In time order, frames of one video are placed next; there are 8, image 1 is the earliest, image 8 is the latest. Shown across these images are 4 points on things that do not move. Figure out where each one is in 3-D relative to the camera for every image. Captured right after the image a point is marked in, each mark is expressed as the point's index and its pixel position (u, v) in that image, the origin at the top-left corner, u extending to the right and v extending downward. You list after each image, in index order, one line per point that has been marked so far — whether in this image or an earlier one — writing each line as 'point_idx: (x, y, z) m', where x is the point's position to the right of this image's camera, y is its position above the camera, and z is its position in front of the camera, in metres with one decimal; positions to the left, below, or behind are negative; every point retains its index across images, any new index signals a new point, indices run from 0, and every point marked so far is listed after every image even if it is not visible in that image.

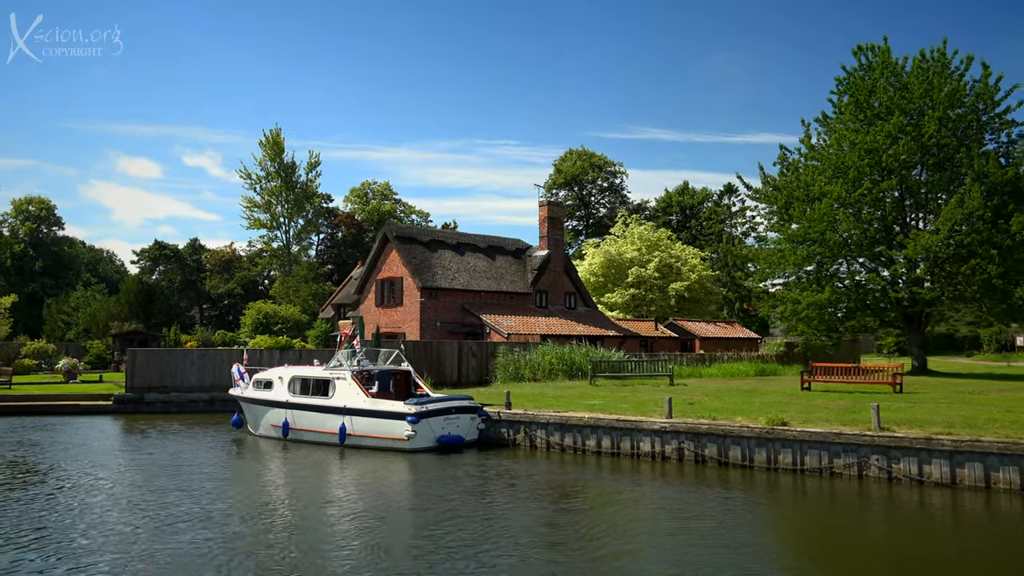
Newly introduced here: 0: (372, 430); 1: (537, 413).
0: (-2.7, -2.8, +19.5) m
1: (+0.5, -2.5, +19.6) m
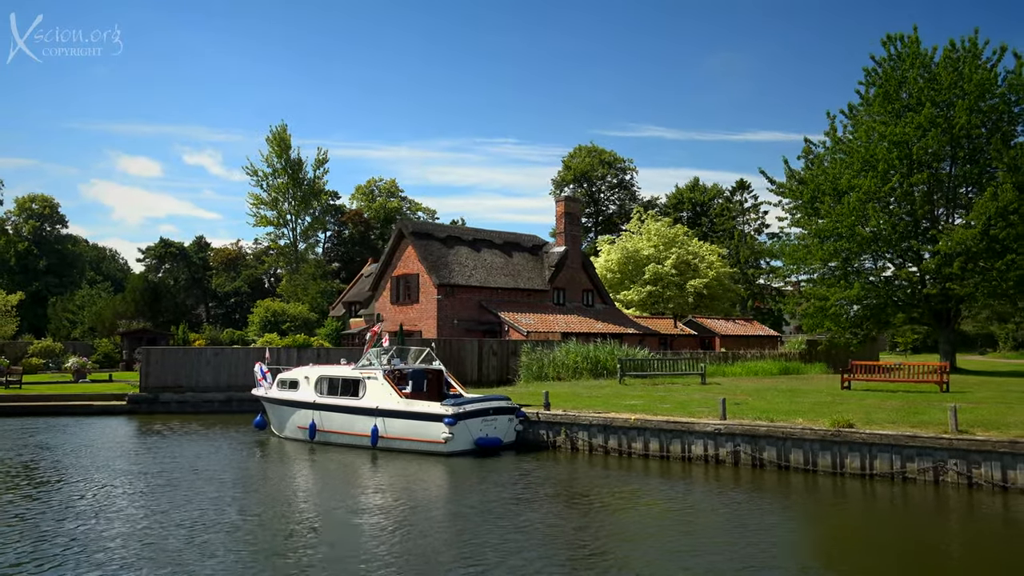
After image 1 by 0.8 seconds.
0: (-1.9, -2.7, +18.7) m
1: (+1.3, -2.4, +18.7) m
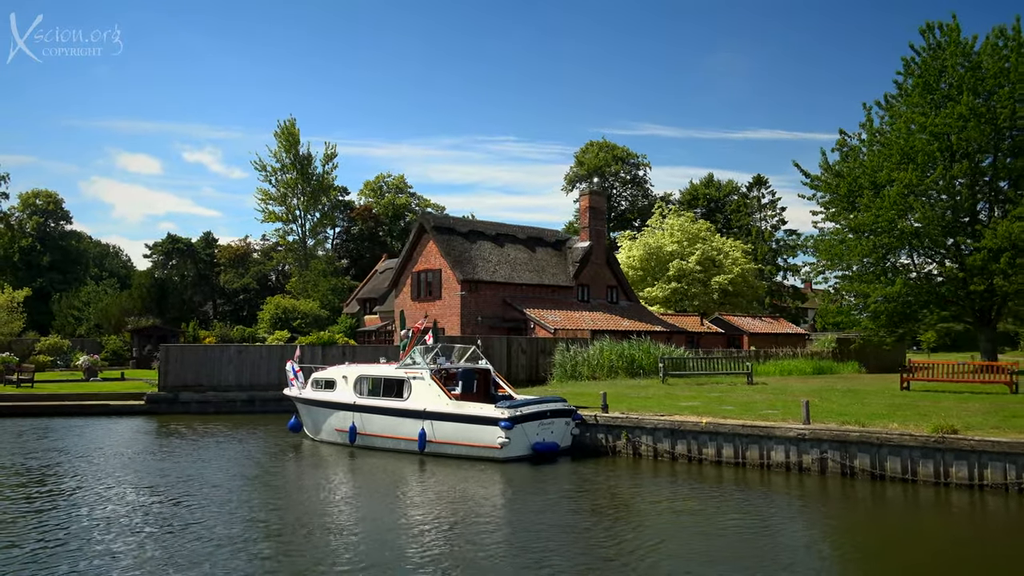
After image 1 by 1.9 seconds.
0: (-0.9, -2.6, +17.4) m
1: (+2.3, -2.3, +17.5) m
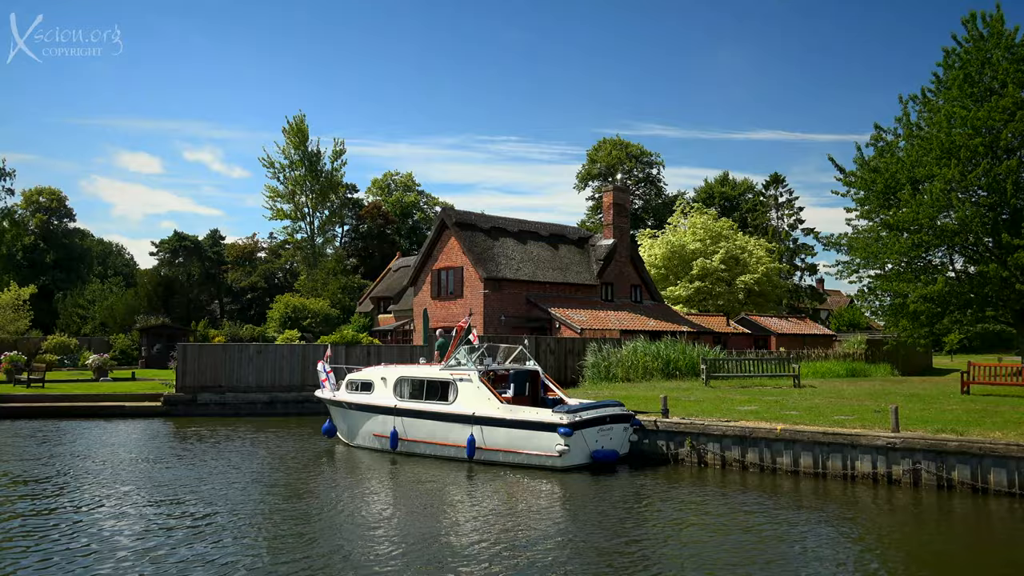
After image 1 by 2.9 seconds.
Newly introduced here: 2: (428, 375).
0: (0.0, -2.5, +16.3) m
1: (+3.2, -2.2, +16.3) m
2: (-1.5, -1.5, +17.6) m
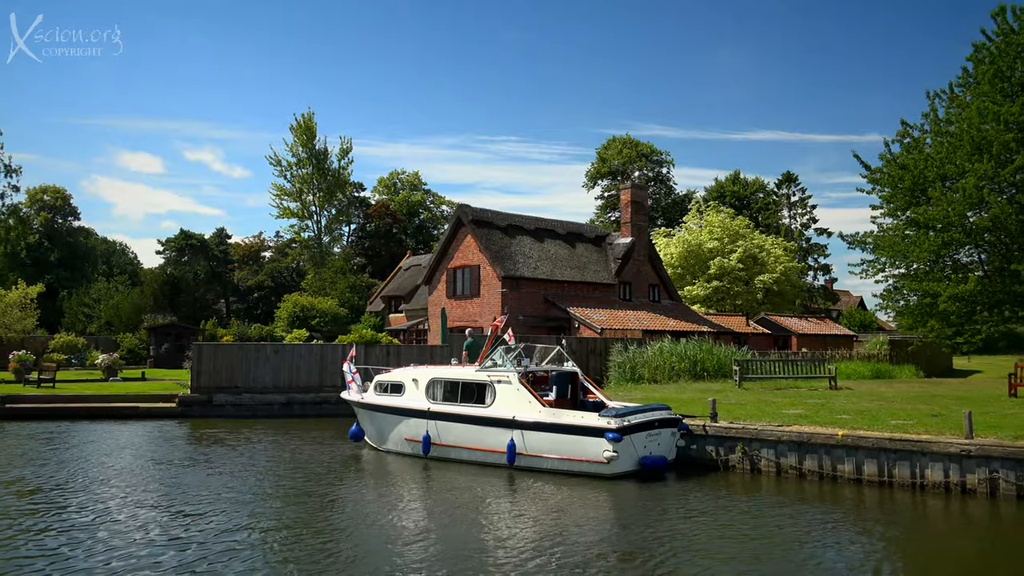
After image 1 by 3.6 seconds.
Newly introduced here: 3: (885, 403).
0: (+0.6, -2.5, +15.5) m
1: (+3.9, -2.2, +15.5) m
2: (-0.8, -1.5, +16.8) m
3: (+7.3, -2.3, +19.6) m
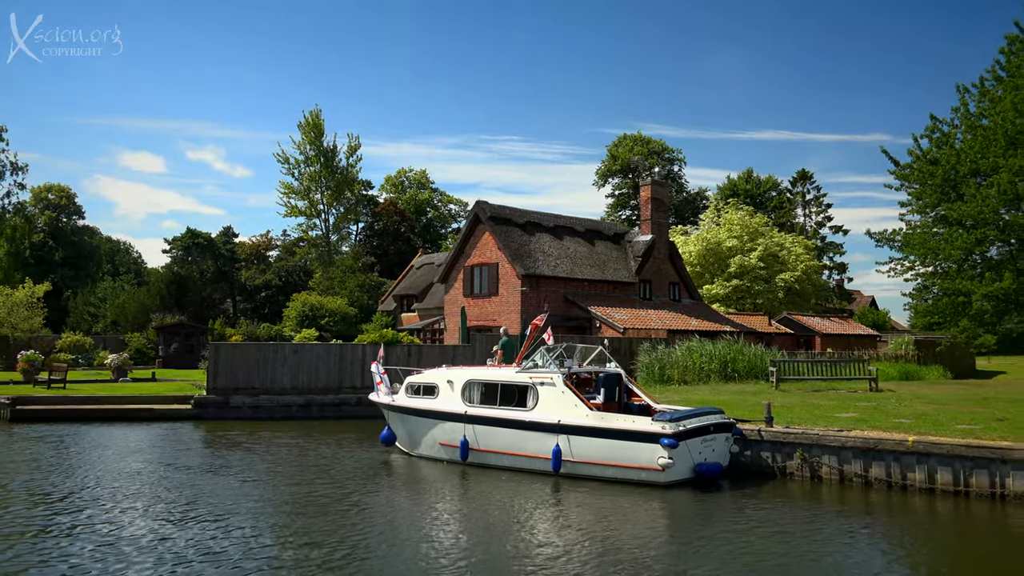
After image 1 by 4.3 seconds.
0: (+1.3, -2.4, +14.6) m
1: (+4.5, -2.1, +14.6) m
2: (-0.2, -1.4, +15.9) m
3: (+8.0, -2.2, +18.7) m
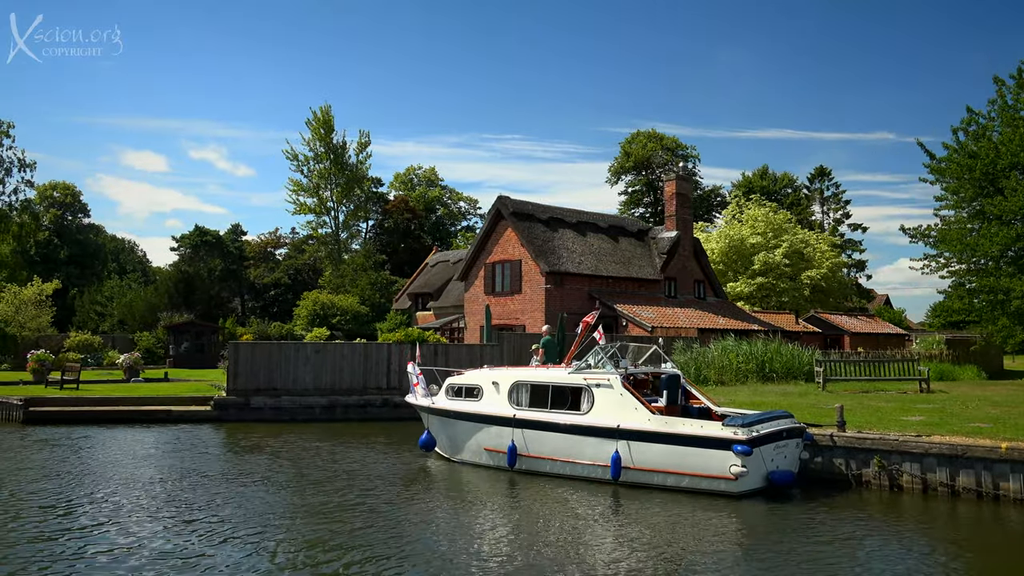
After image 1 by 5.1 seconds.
0: (+2.1, -2.4, +13.6) m
1: (+5.3, -2.1, +13.6) m
2: (+0.6, -1.4, +14.9) m
3: (+8.7, -2.1, +17.6) m
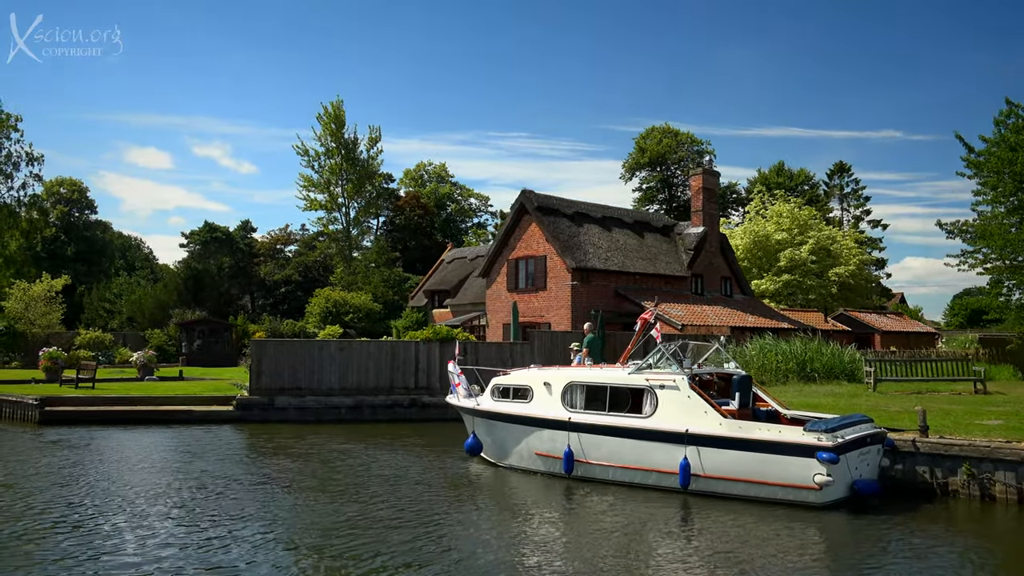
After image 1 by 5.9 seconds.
0: (+2.8, -2.3, +12.6) m
1: (+6.1, -2.0, +12.6) m
2: (+1.4, -1.3, +14.0) m
3: (+9.5, -2.1, +16.7) m
